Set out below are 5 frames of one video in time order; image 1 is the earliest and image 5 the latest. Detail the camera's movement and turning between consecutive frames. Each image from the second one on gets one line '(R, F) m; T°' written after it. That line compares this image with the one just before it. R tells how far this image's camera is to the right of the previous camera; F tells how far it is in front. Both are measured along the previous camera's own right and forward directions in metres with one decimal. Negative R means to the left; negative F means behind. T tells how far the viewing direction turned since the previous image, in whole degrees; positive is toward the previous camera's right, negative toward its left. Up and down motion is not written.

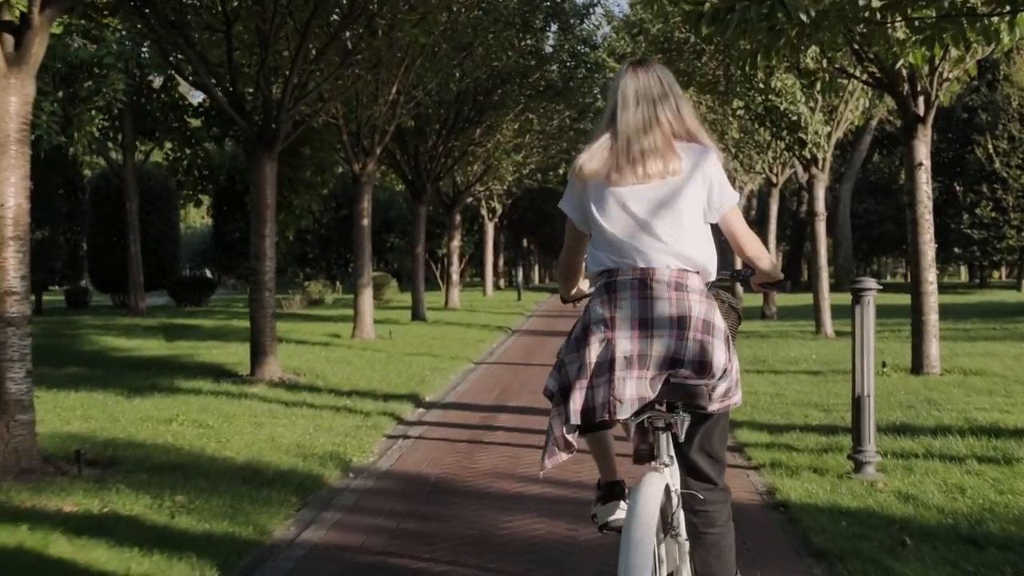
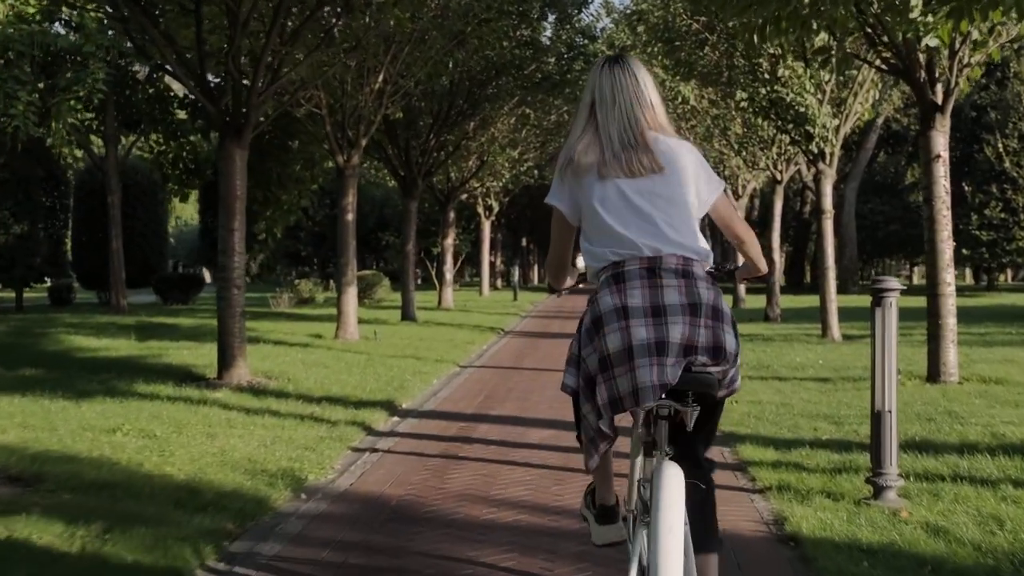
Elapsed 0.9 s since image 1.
(+0.2, +0.9) m; 0°
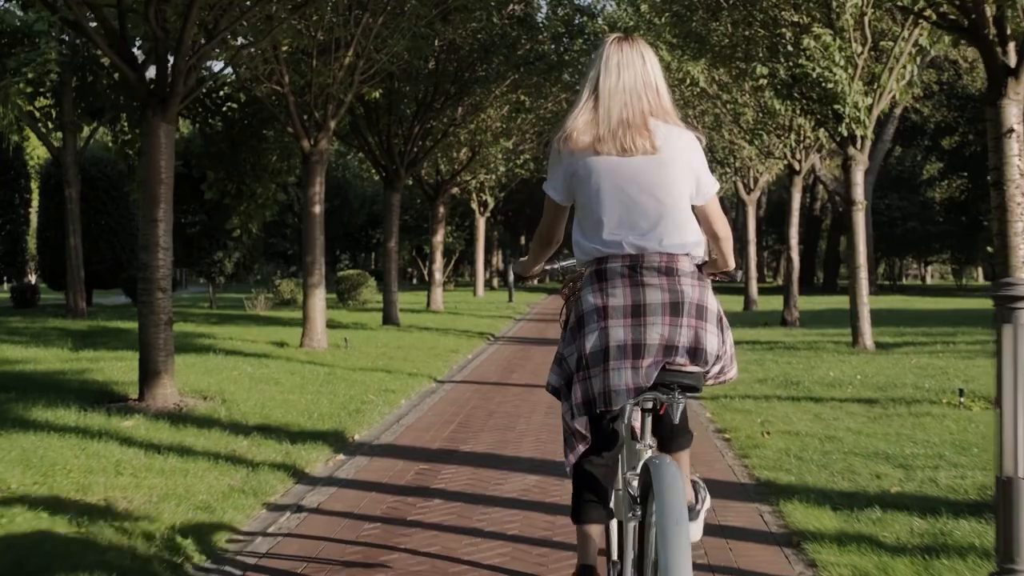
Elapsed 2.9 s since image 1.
(+0.3, +2.1) m; 0°
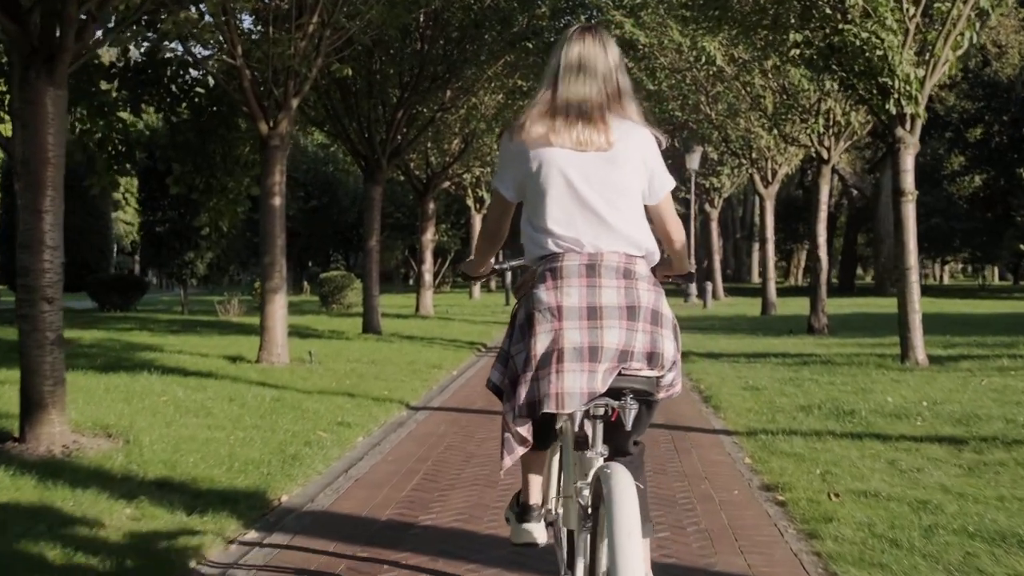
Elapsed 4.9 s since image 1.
(+0.2, +2.3) m; 0°
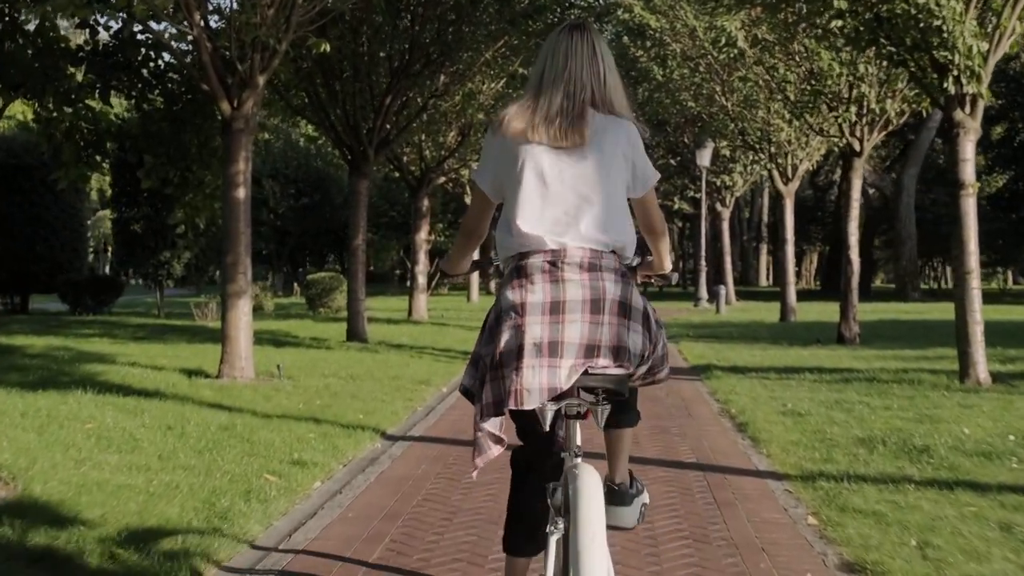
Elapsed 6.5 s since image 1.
(0.0, +1.8) m; 0°
